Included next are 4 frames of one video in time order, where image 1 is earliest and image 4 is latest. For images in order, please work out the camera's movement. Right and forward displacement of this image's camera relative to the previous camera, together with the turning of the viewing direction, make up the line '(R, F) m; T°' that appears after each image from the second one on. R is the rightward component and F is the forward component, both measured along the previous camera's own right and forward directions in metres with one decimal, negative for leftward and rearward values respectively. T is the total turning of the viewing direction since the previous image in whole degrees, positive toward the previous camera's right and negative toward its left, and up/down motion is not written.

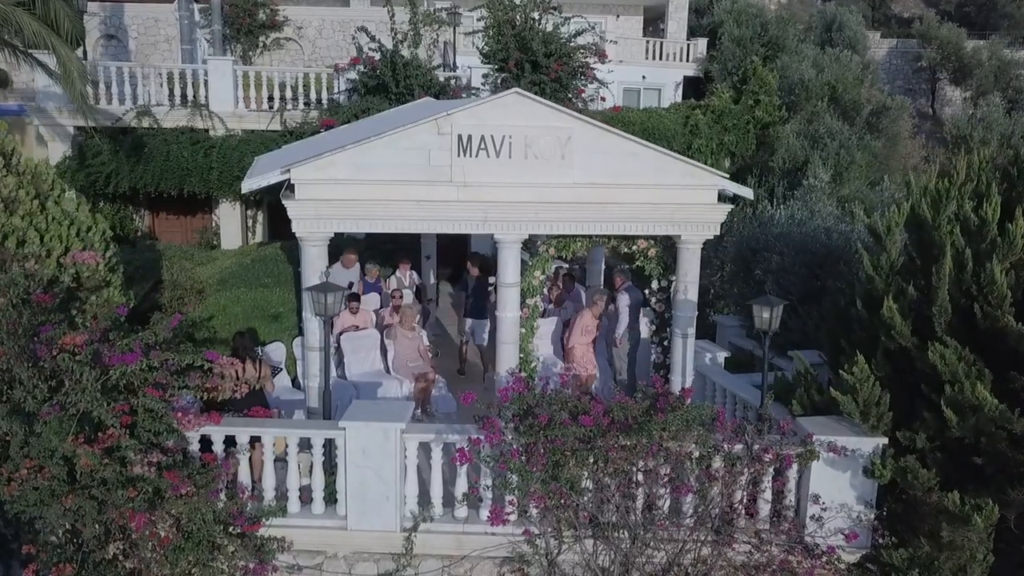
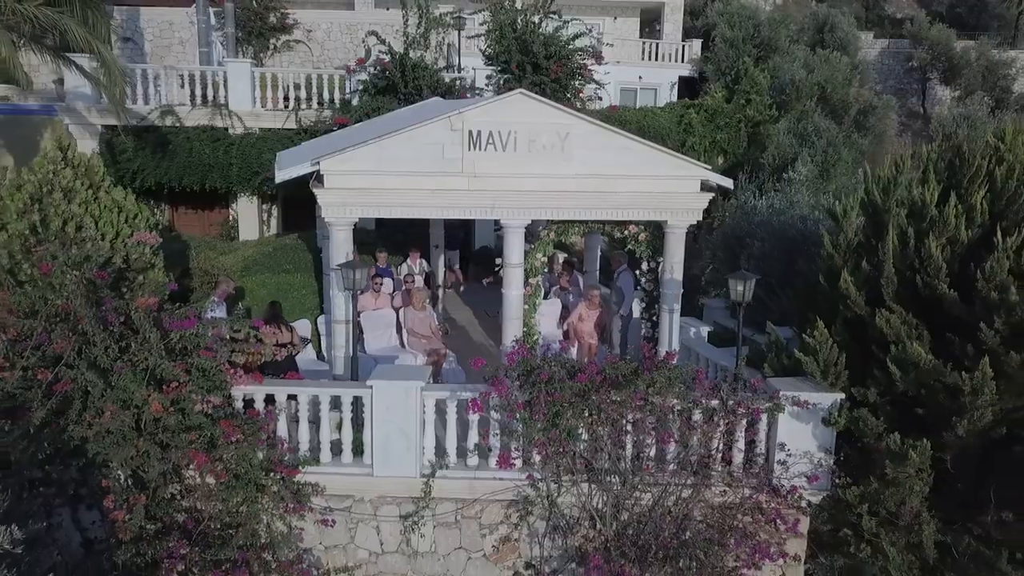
(0.0, -0.7) m; 0°
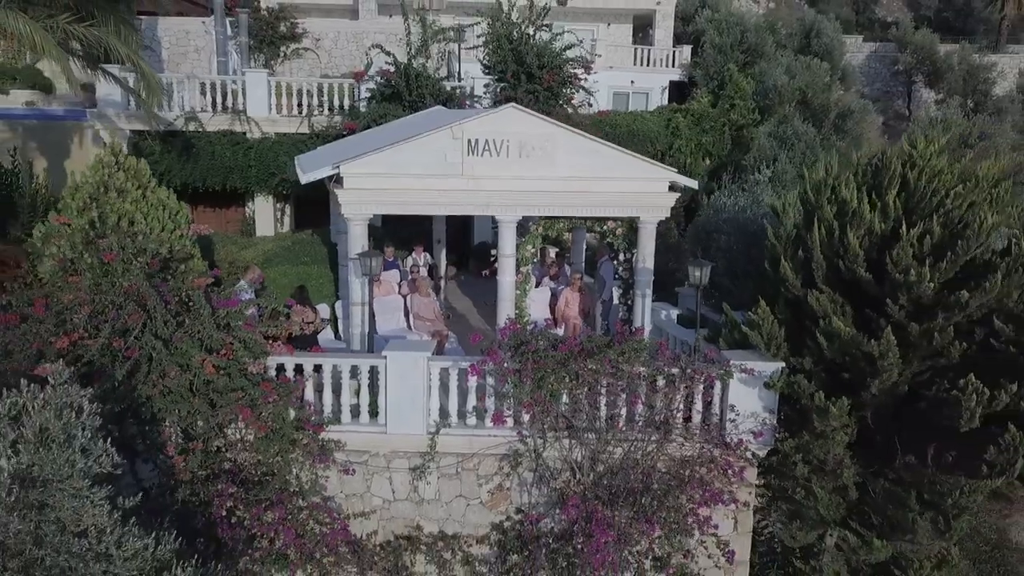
(0.0, -1.0) m; 0°
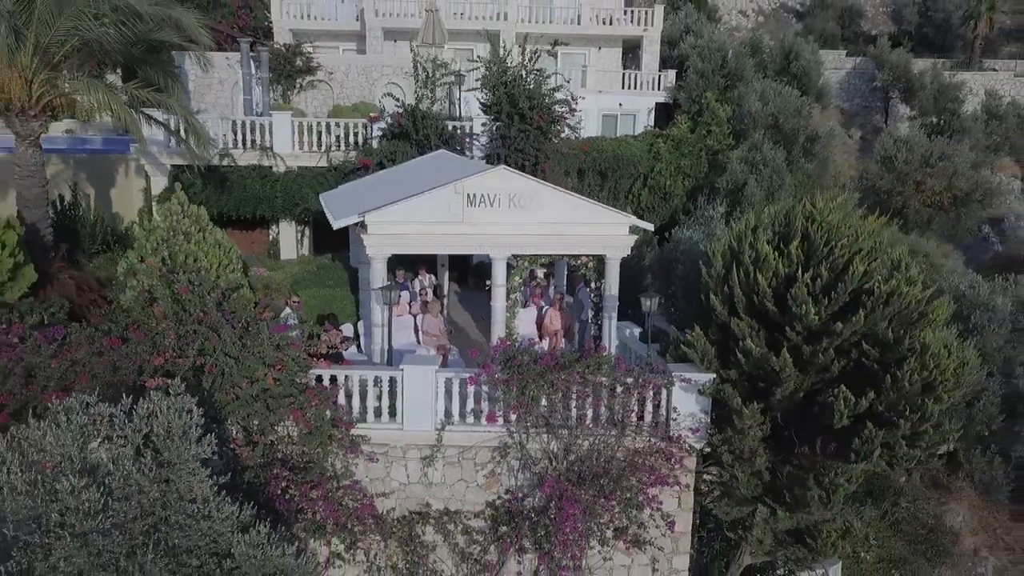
(+0.1, -1.8) m; 0°
